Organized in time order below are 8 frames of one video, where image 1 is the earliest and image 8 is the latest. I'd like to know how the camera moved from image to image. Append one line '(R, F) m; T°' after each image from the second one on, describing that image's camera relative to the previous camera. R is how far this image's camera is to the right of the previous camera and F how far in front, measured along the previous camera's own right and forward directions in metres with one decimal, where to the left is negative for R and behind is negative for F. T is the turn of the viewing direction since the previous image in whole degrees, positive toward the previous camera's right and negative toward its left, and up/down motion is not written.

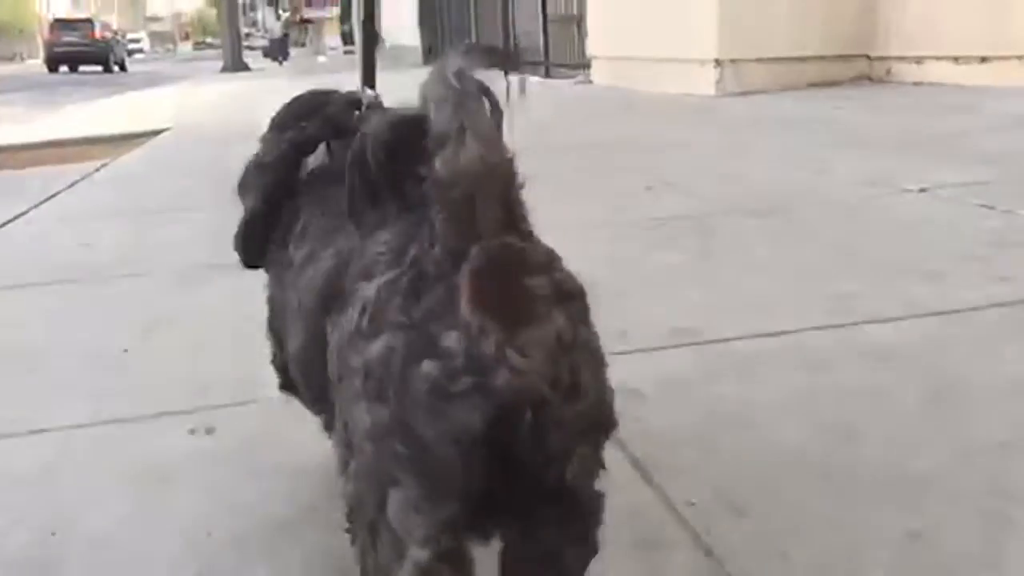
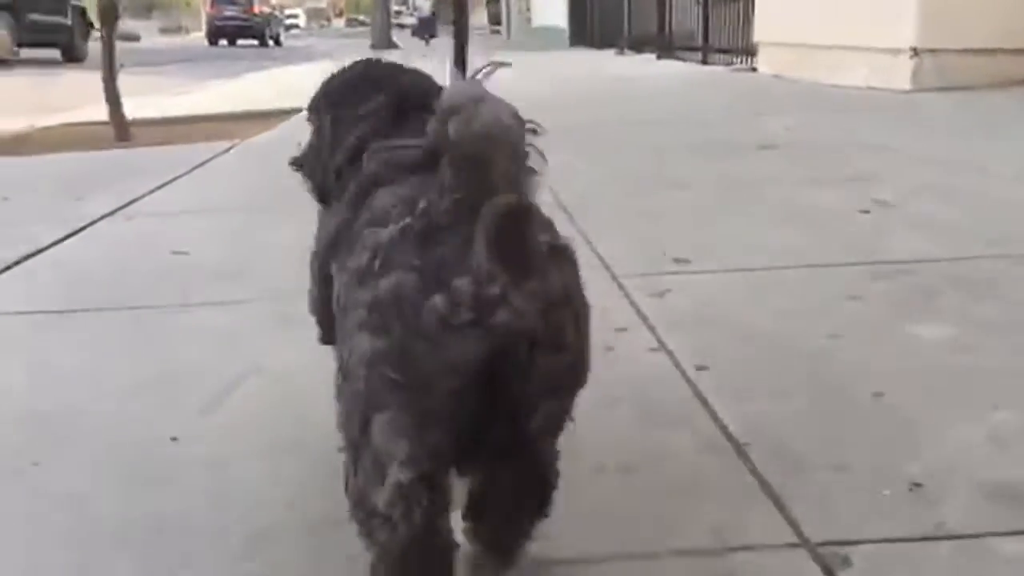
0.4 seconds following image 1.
(-0.2, +1.1) m; -8°
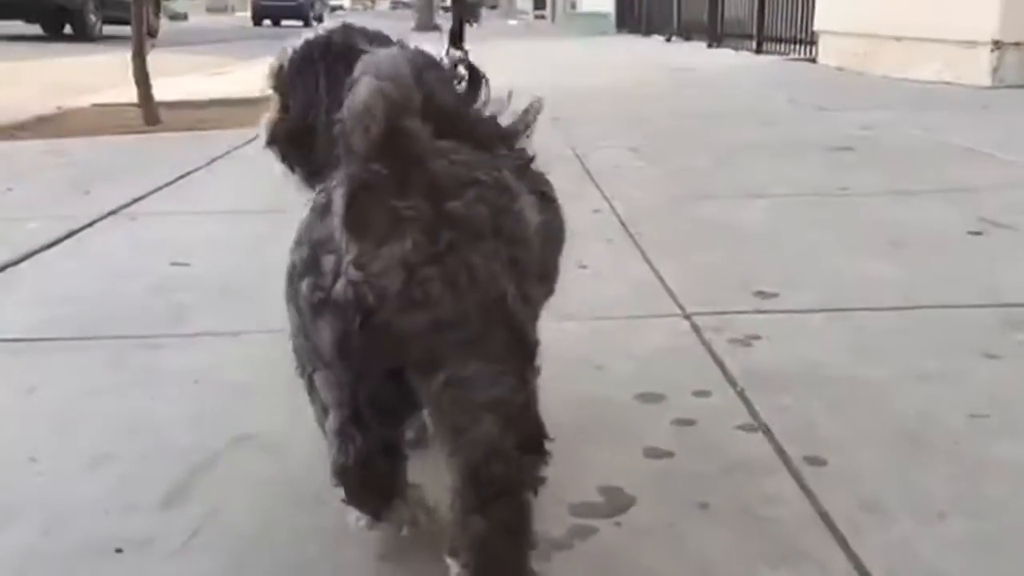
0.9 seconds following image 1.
(0.0, +0.6) m; -2°
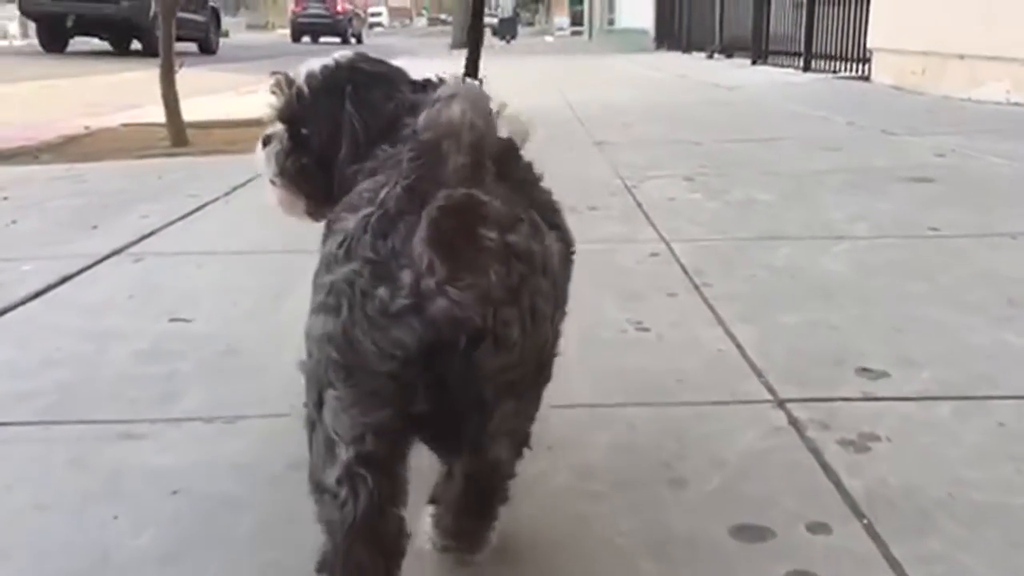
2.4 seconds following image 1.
(-0.1, +0.5) m; -2°
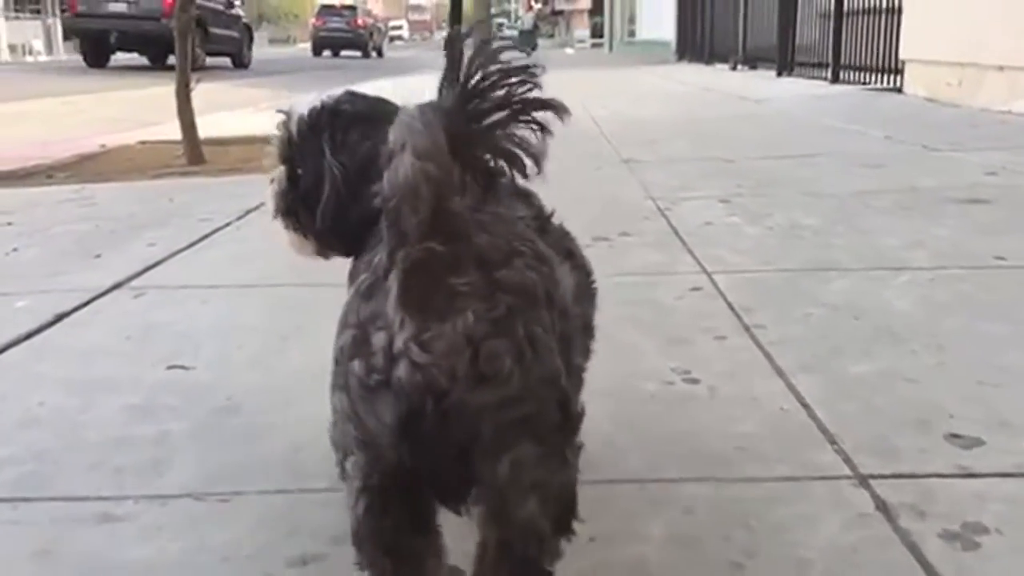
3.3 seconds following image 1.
(0.0, +0.3) m; -1°
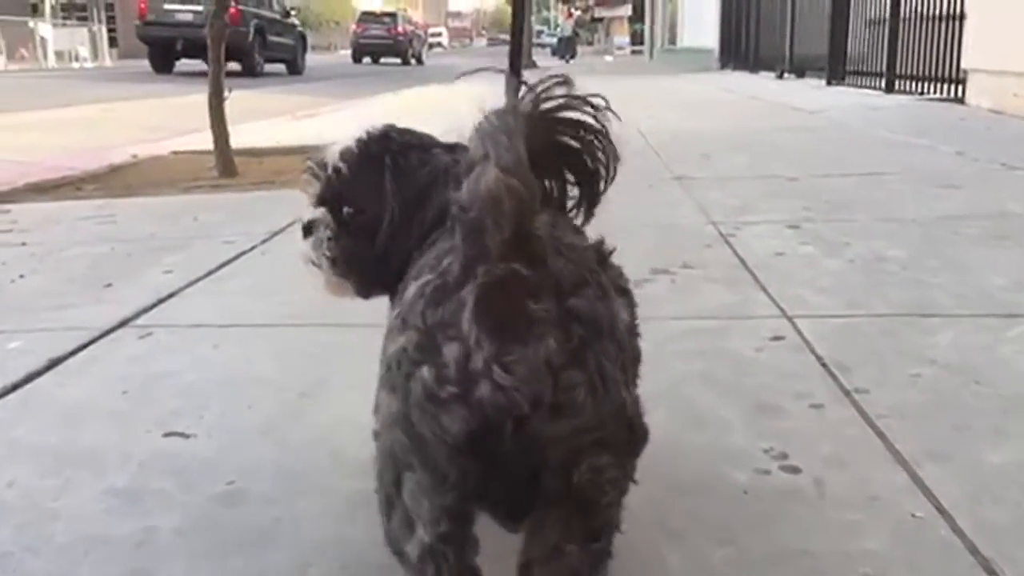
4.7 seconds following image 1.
(-0.1, +0.5) m; -2°
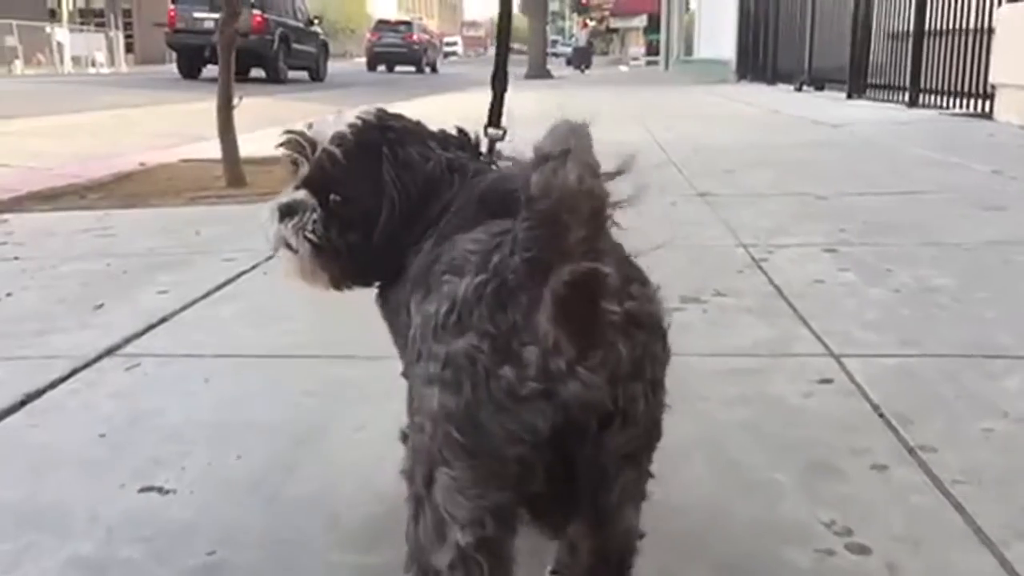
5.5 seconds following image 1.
(0.0, +0.3) m; -1°
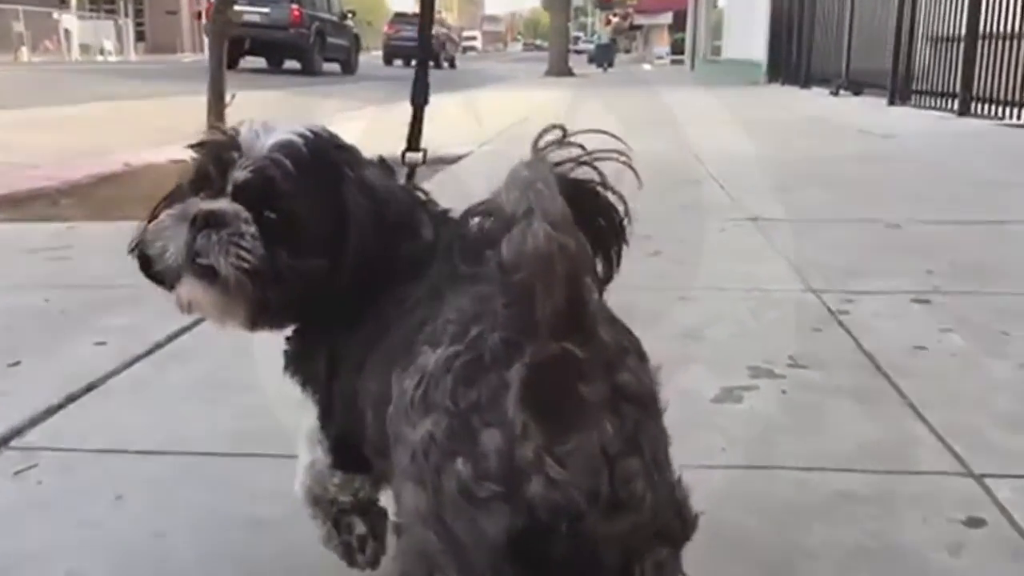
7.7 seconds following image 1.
(0.0, +0.8) m; -1°
